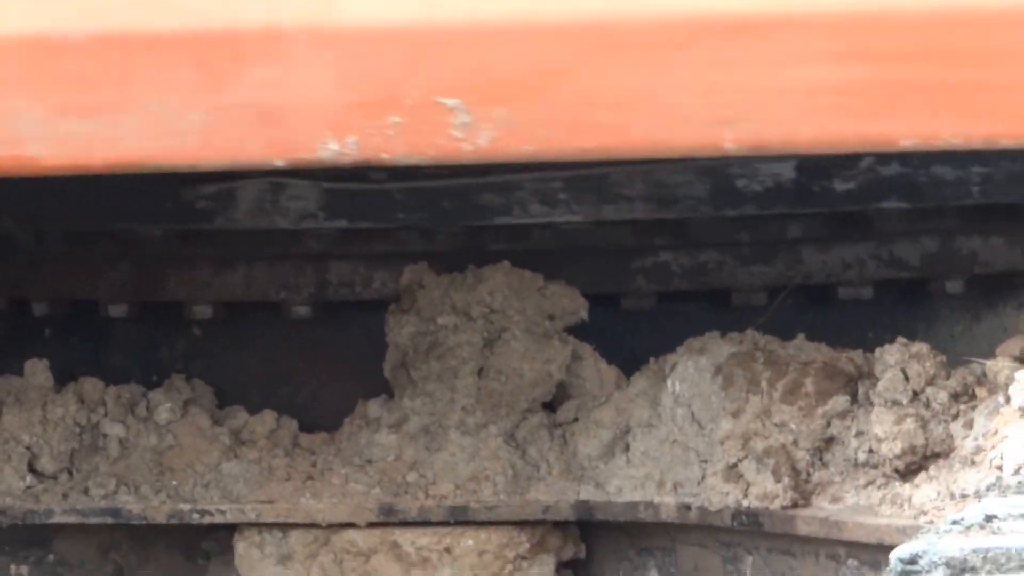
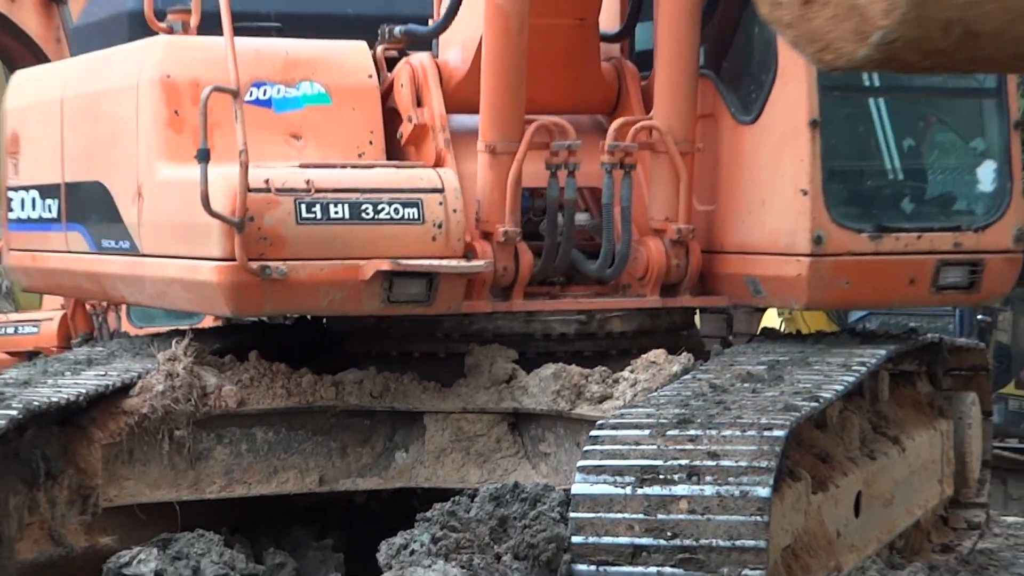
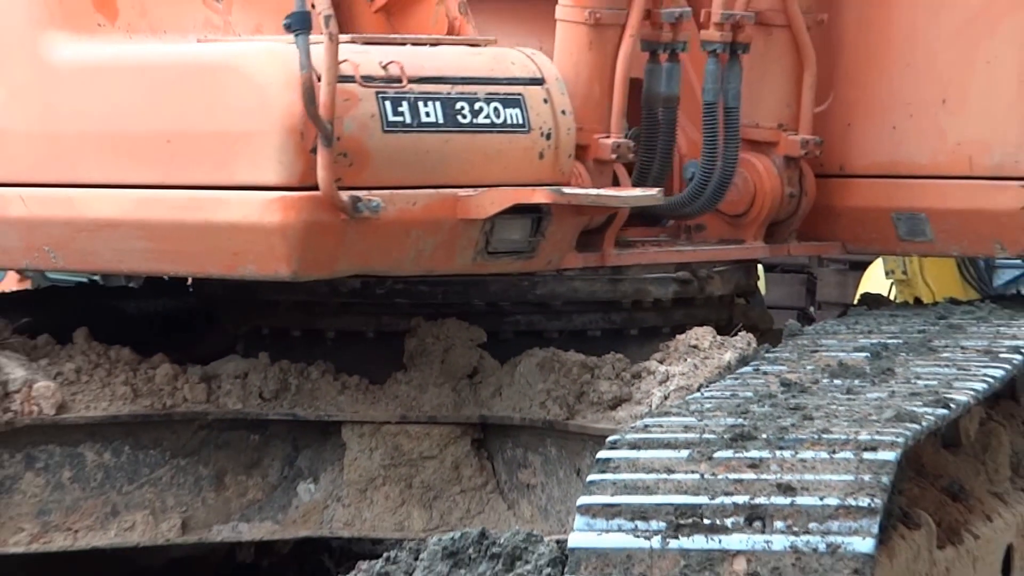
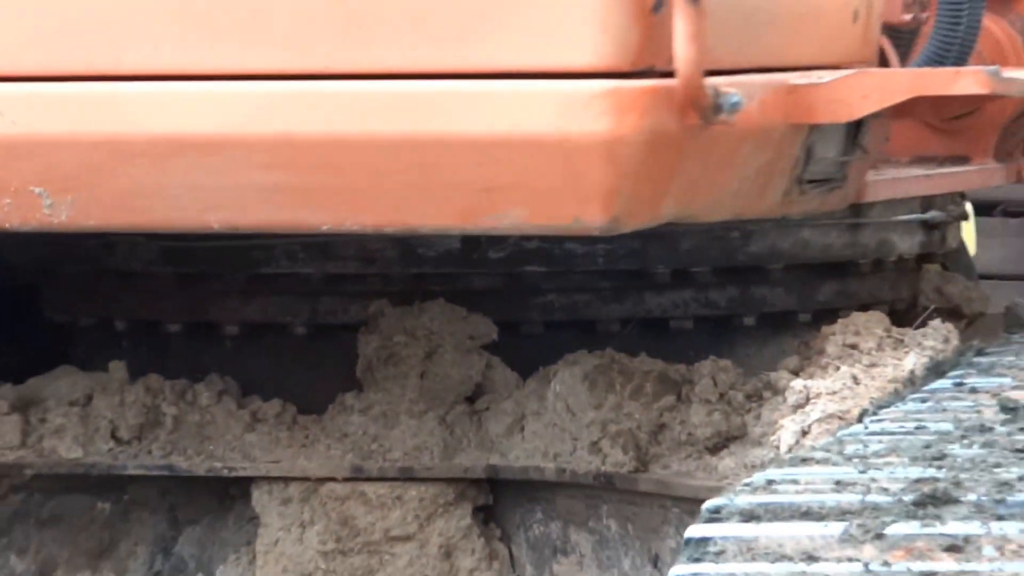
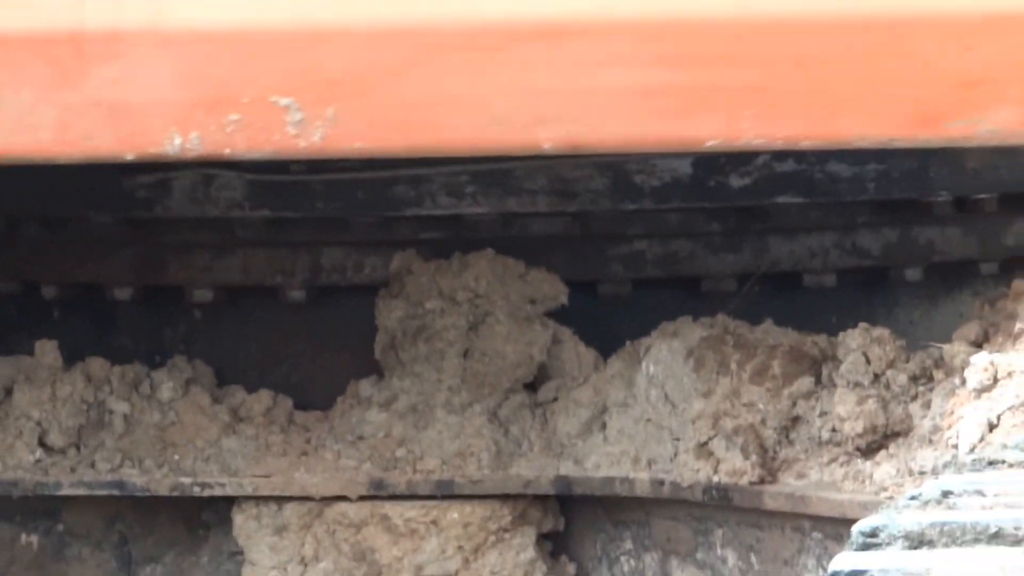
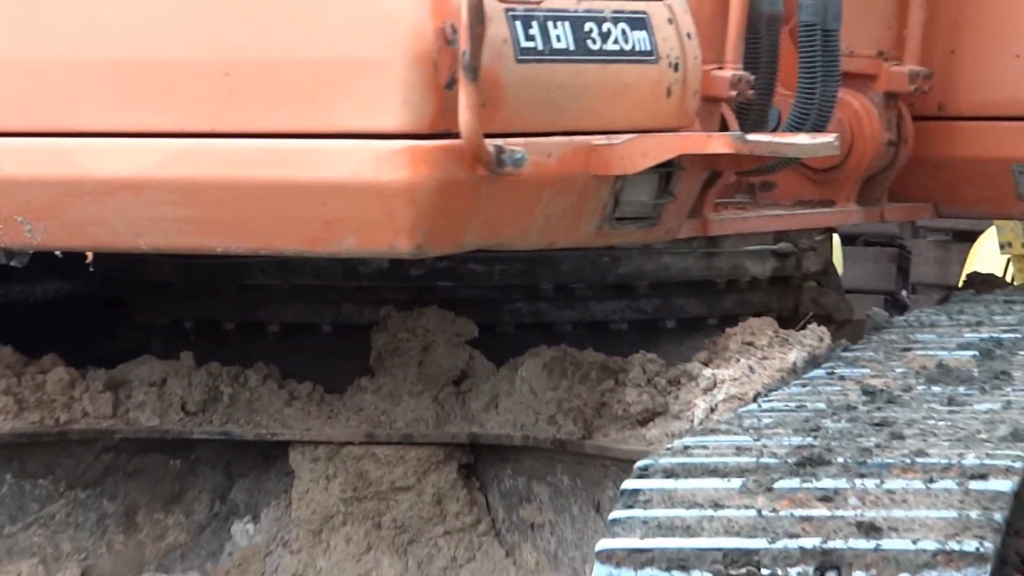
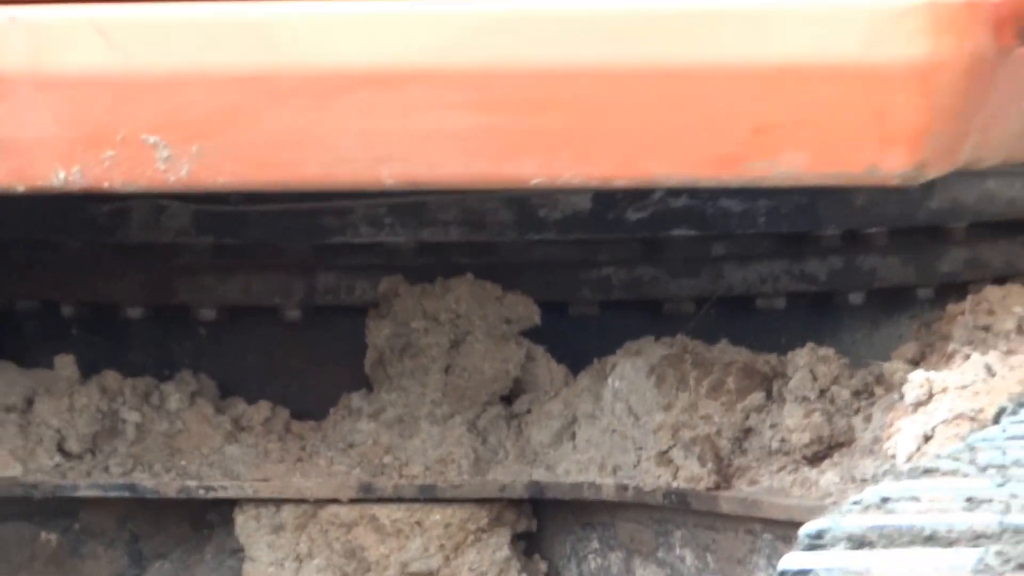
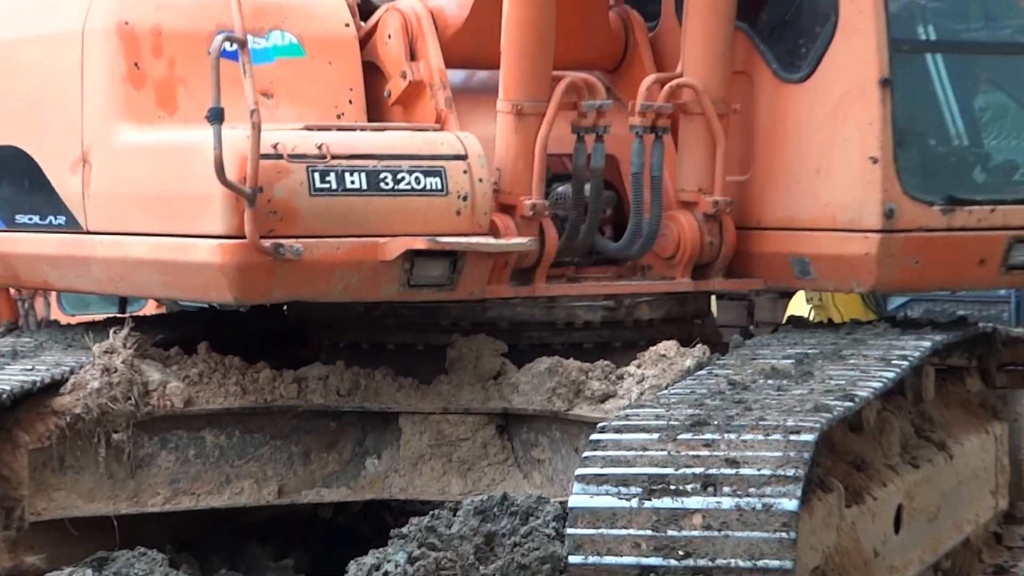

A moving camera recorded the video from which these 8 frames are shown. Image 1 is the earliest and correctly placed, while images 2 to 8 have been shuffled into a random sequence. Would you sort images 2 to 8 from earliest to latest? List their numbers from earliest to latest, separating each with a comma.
5, 7, 4, 6, 3, 8, 2
